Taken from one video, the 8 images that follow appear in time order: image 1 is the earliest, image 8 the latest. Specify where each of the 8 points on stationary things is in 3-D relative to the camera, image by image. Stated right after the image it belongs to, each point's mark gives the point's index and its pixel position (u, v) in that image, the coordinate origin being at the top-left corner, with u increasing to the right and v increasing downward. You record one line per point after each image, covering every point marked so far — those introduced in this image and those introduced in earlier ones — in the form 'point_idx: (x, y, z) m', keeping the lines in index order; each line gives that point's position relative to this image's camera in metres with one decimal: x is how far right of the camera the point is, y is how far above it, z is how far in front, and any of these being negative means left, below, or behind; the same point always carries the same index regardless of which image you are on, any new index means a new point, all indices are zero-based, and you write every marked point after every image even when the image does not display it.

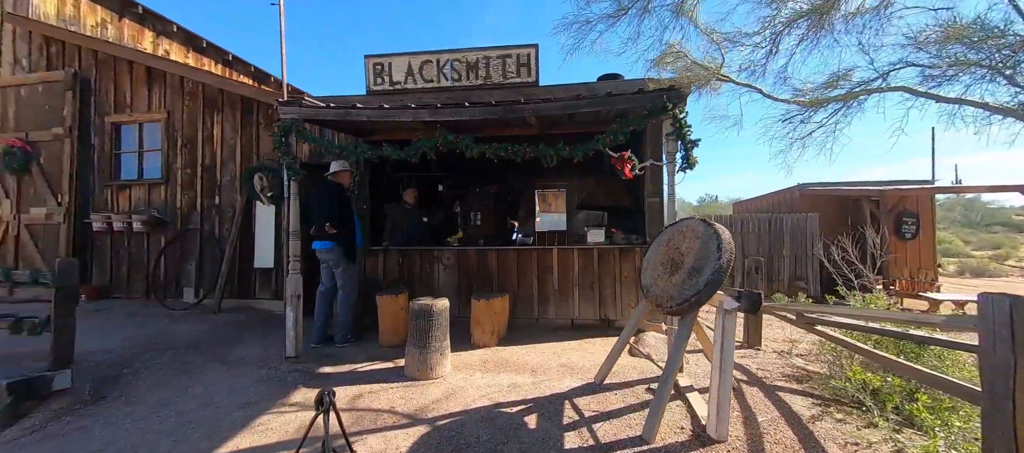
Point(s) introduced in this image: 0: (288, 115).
0: (-2.0, +1.0, +3.2) m
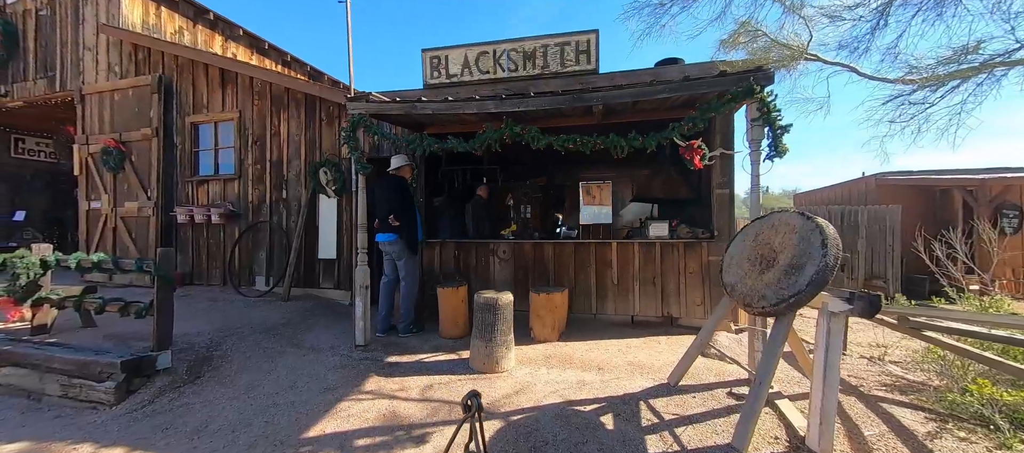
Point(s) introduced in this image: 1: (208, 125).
0: (-1.5, +1.1, +3.3) m
1: (-4.8, +1.6, +5.6) m
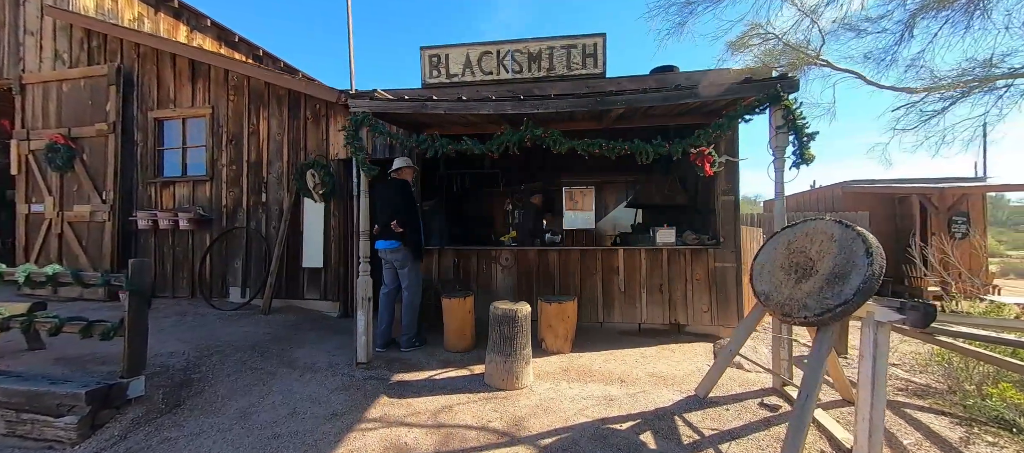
0: (-1.3, +1.0, +3.1) m
1: (-4.9, +1.5, +5.1) m
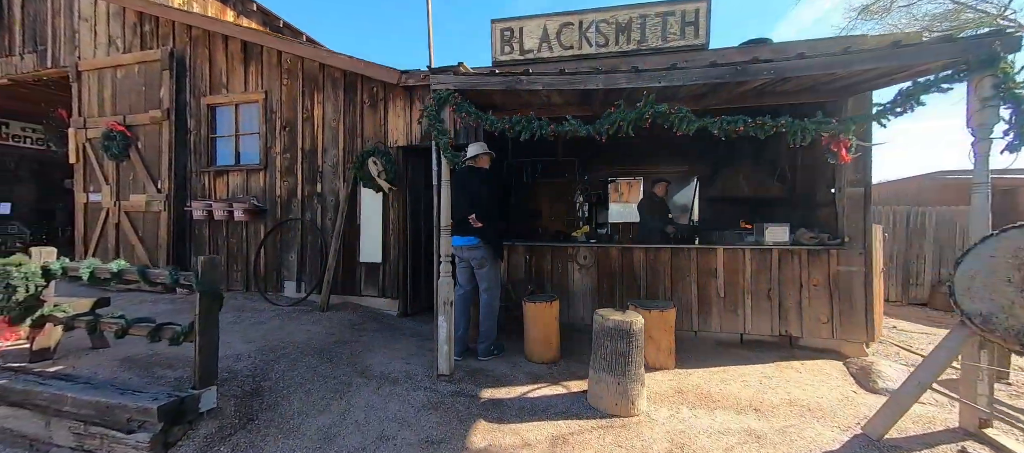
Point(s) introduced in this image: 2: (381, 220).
0: (-0.5, +1.1, +2.7) m
1: (-3.9, +1.7, +4.9) m
2: (-1.6, +0.1, +4.3) m
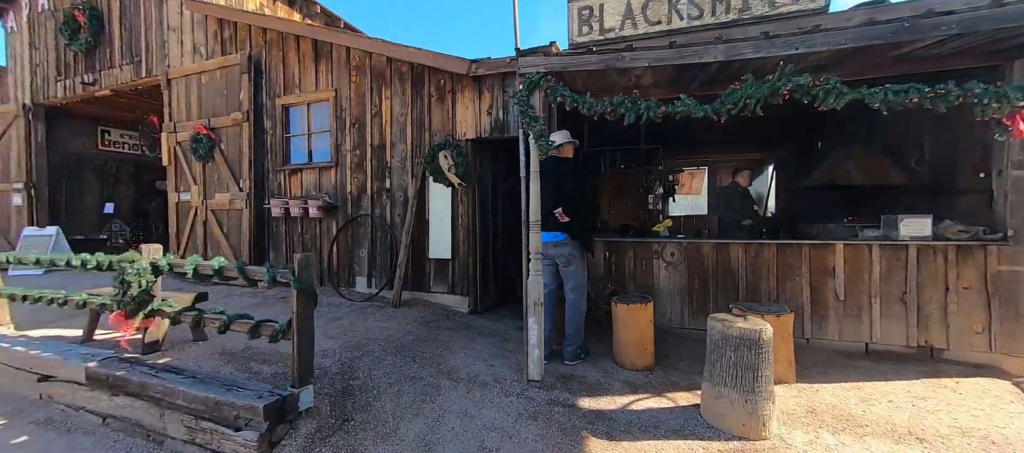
0: (+0.2, +1.1, +2.4) m
1: (-3.0, +1.7, +5.0) m
2: (-0.7, +0.1, +4.2) m
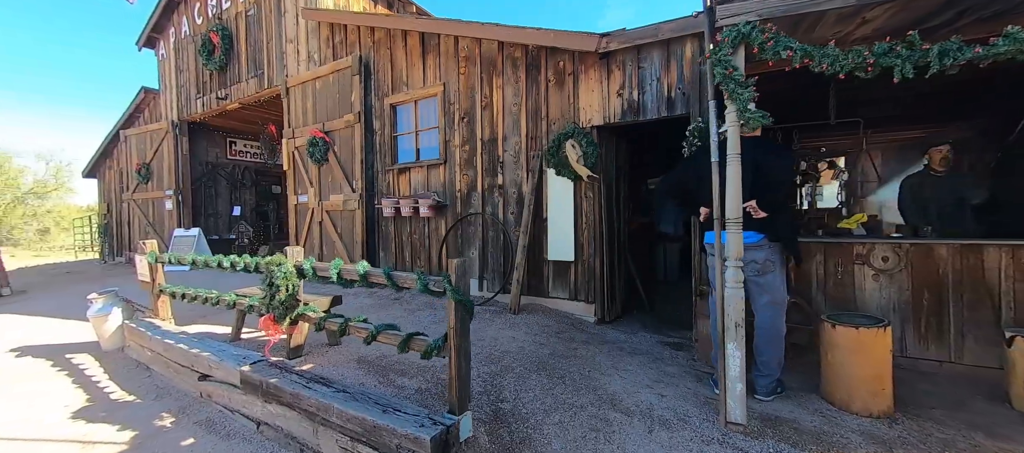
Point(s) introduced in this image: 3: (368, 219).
0: (+1.2, +1.1, +1.8) m
1: (-1.5, +1.7, +4.9) m
2: (+0.7, +0.1, +3.8) m
3: (-2.1, +0.1, +5.2) m
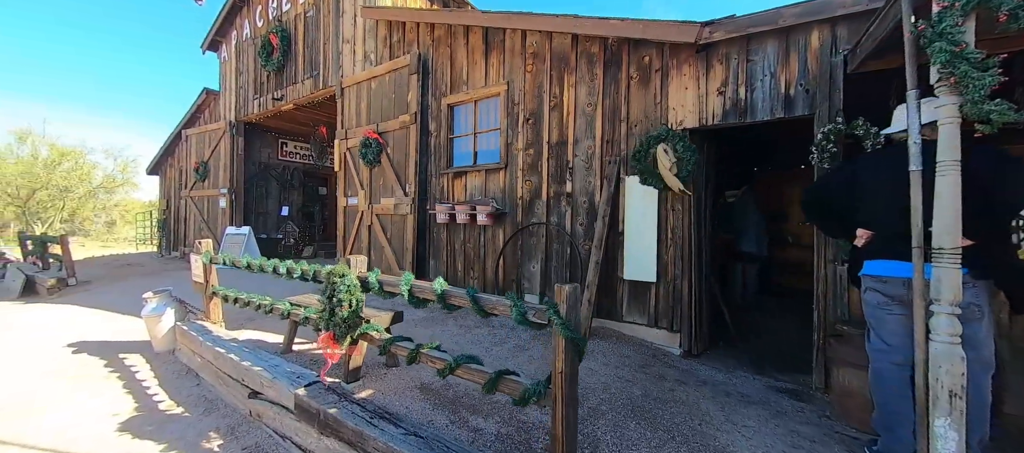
0: (+1.8, +1.0, +1.3) m
1: (-0.6, +1.6, +4.7) m
2: (+1.4, 0.0, +3.3) m
3: (-1.3, 0.0, +4.9) m
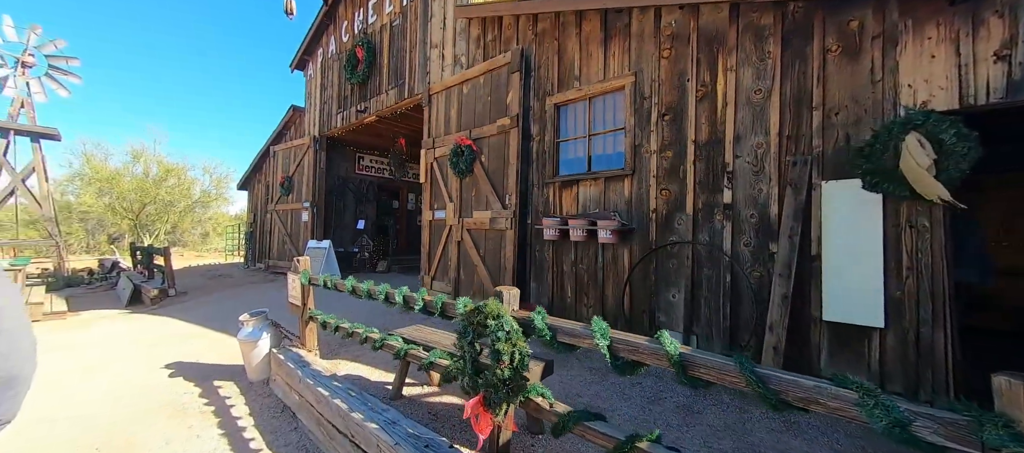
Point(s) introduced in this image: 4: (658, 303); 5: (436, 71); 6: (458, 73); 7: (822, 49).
0: (+2.7, +0.9, +0.4) m
1: (+0.8, +1.4, +4.0) m
2: (+2.5, -0.2, +2.4) m
3: (+0.1, -0.2, +4.3) m
4: (+1.4, -0.7, +3.4) m
5: (-1.2, +2.4, +5.5) m
6: (-0.8, +2.3, +5.2) m
7: (+2.3, +1.4, +2.6) m
